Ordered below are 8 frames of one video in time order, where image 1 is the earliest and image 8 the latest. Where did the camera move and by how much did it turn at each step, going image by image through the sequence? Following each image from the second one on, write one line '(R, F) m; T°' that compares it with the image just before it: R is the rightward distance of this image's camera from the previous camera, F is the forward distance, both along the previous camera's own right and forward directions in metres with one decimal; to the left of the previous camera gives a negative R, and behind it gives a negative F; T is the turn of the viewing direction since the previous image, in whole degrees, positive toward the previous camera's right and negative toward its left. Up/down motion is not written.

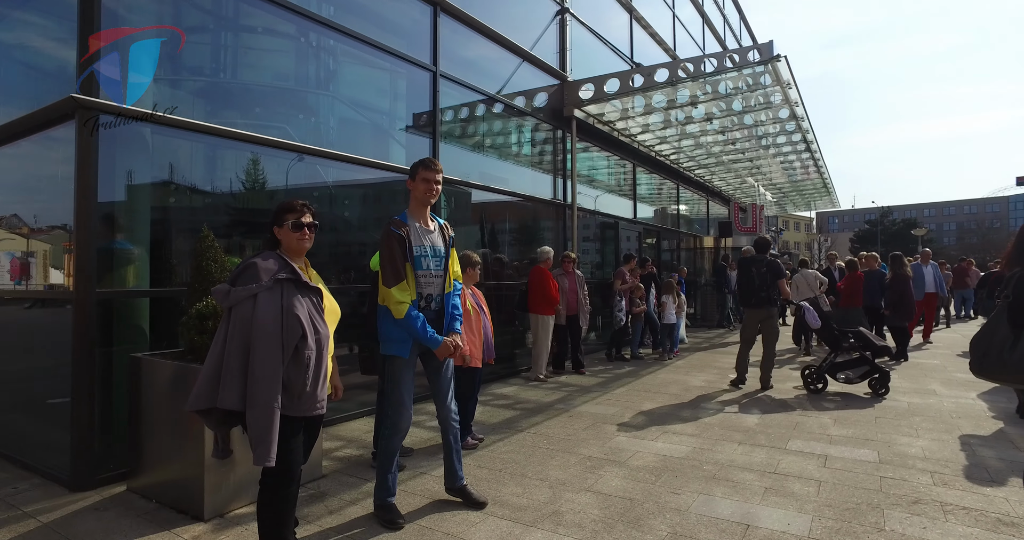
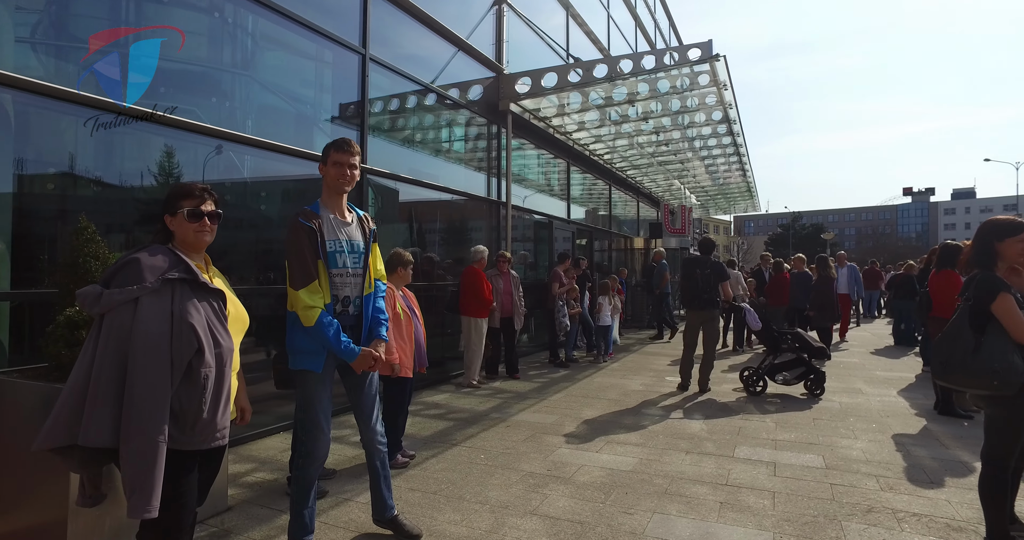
(-0.1, +0.4) m; +6°
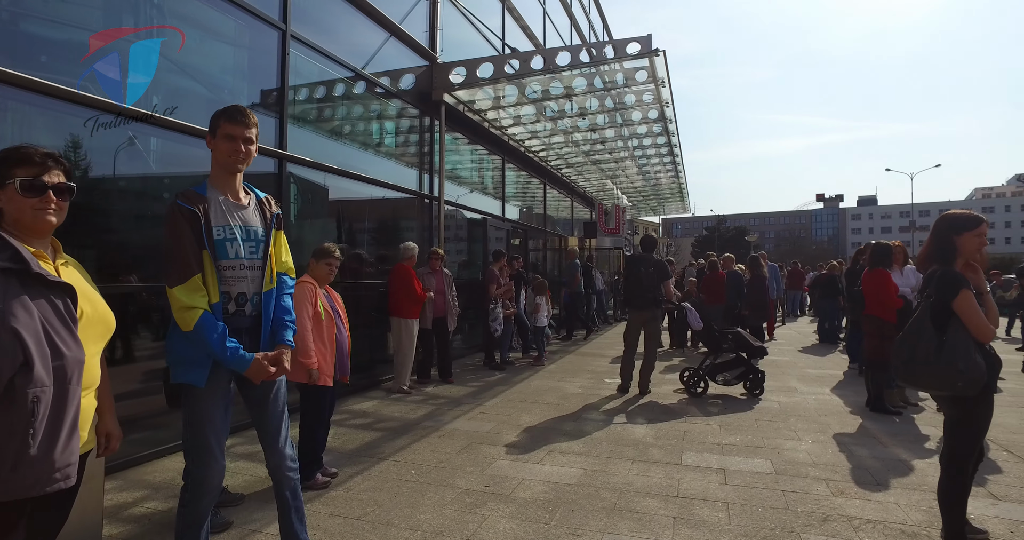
(0.0, +0.4) m; +6°
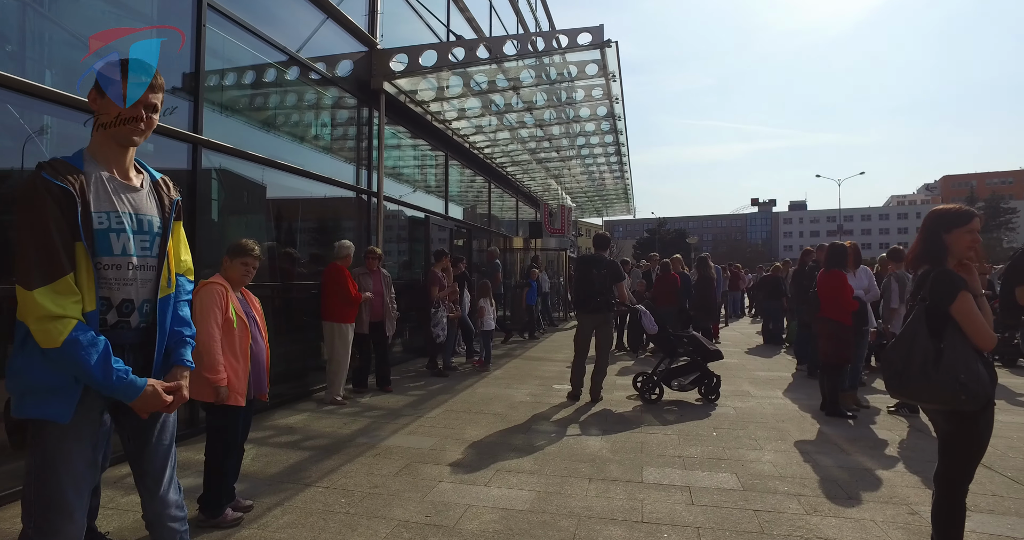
(0.0, +0.5) m; +5°
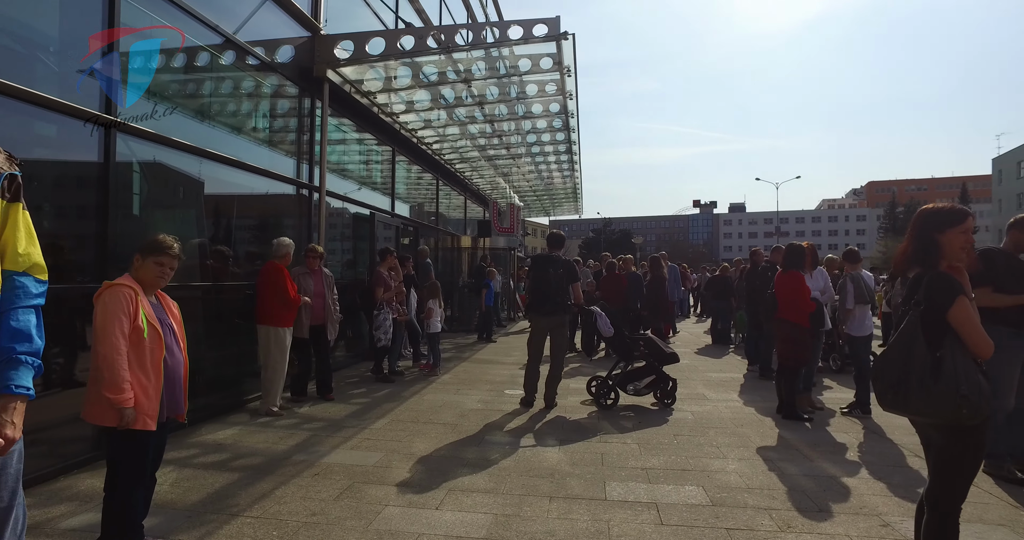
(0.0, +0.4) m; +5°
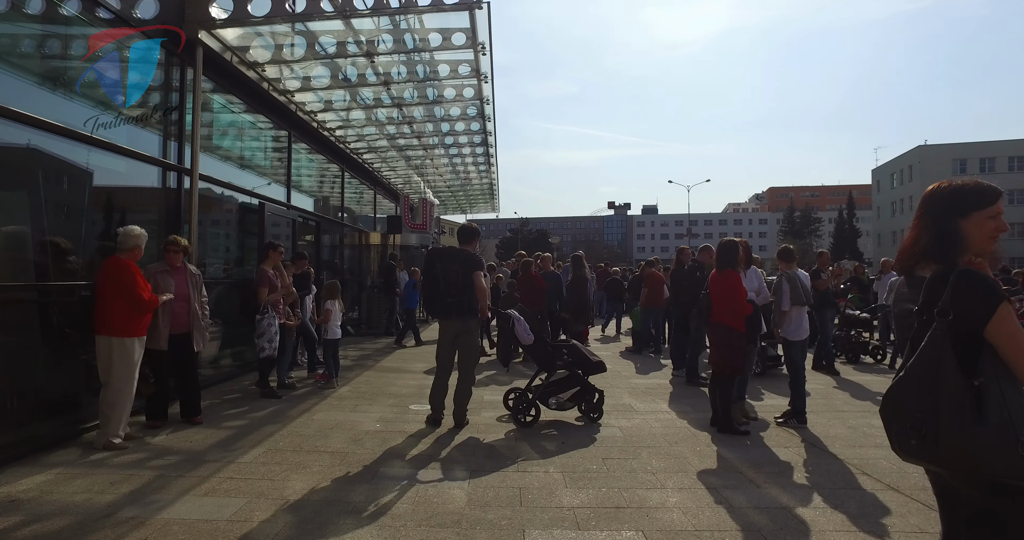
(+0.1, +0.9) m; +7°
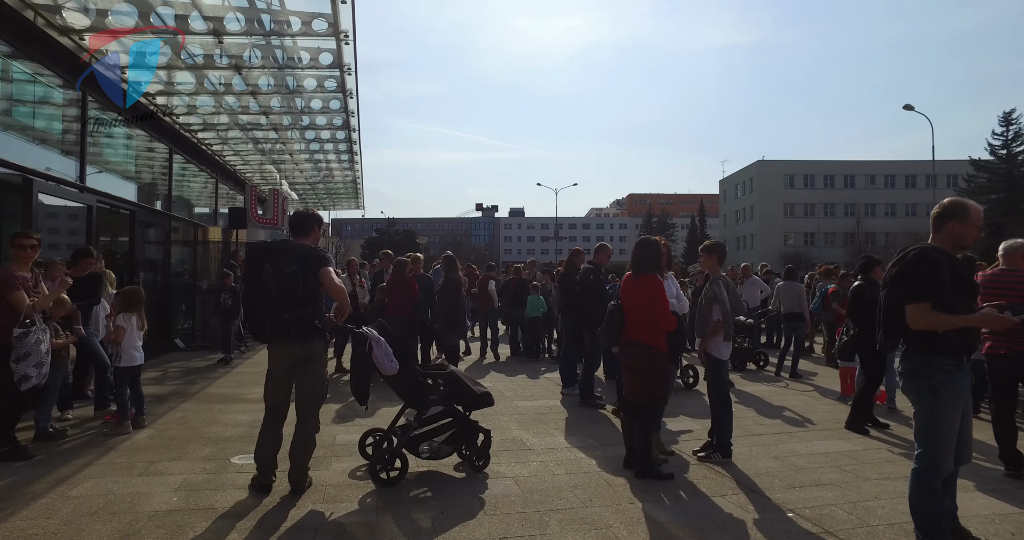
(0.0, +1.4) m; +12°
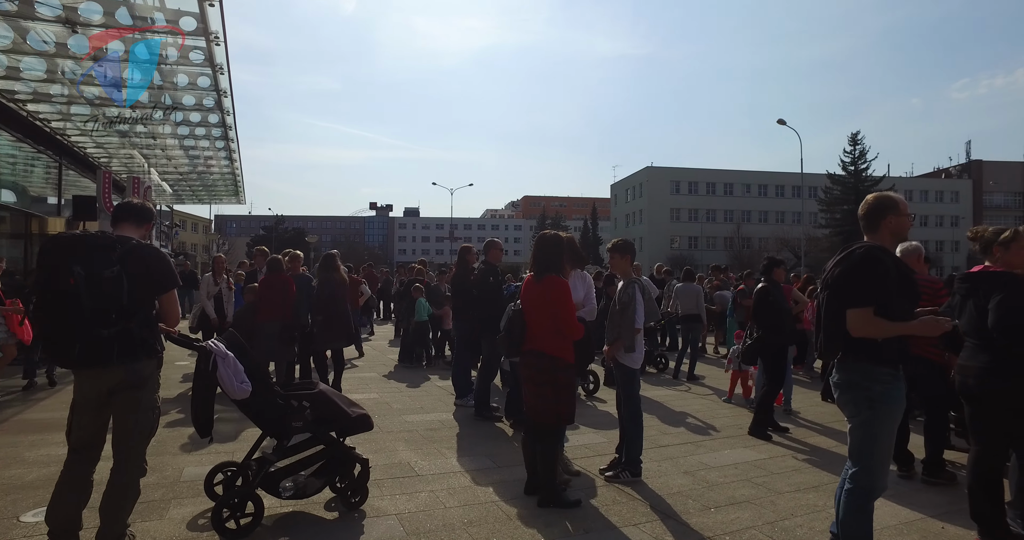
(+0.1, +0.7) m; +9°
